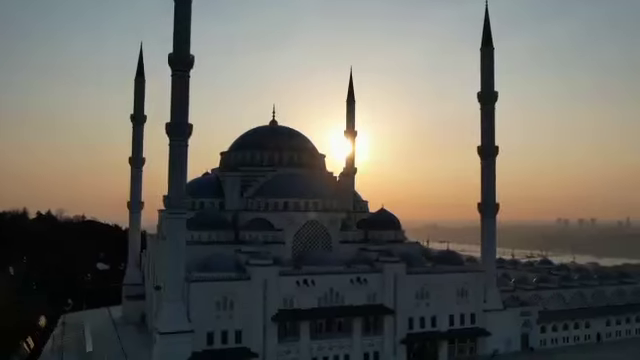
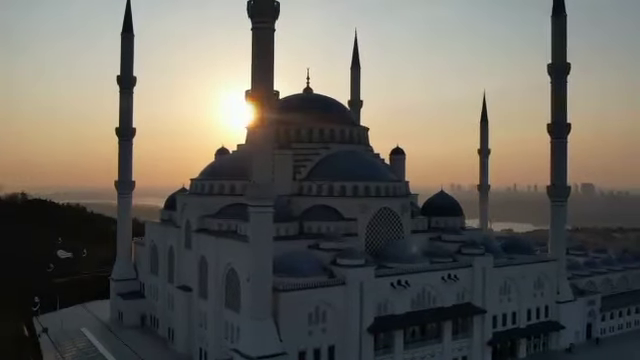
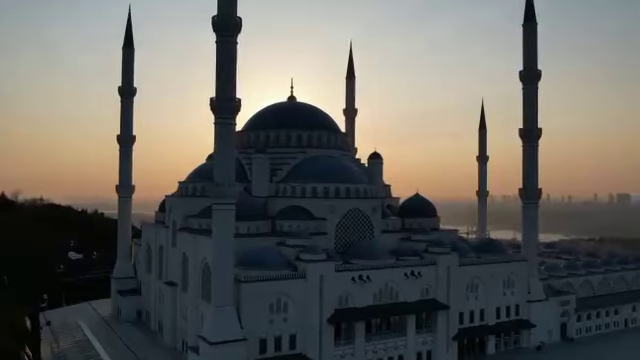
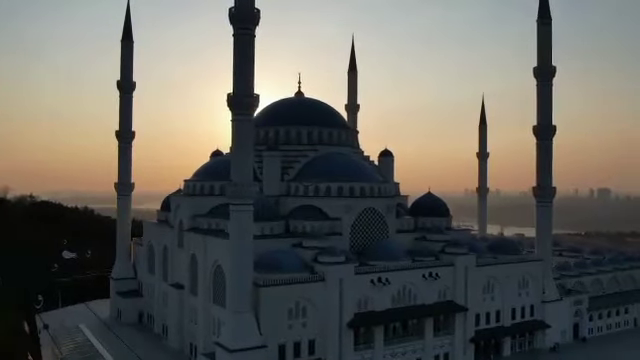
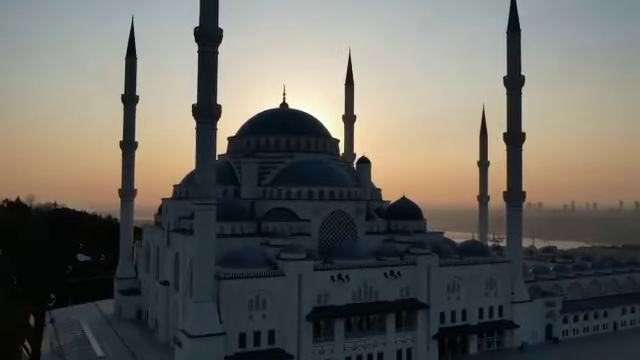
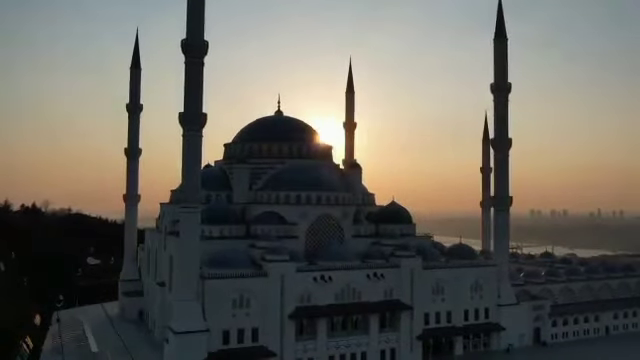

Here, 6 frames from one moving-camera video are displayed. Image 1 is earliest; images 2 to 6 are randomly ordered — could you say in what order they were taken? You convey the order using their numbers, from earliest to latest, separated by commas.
6, 5, 3, 4, 2
